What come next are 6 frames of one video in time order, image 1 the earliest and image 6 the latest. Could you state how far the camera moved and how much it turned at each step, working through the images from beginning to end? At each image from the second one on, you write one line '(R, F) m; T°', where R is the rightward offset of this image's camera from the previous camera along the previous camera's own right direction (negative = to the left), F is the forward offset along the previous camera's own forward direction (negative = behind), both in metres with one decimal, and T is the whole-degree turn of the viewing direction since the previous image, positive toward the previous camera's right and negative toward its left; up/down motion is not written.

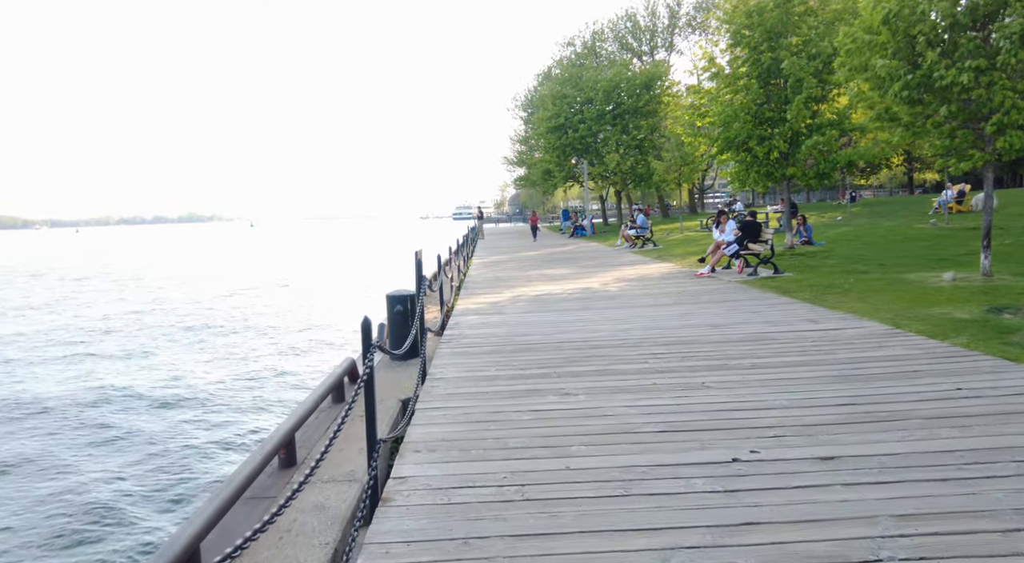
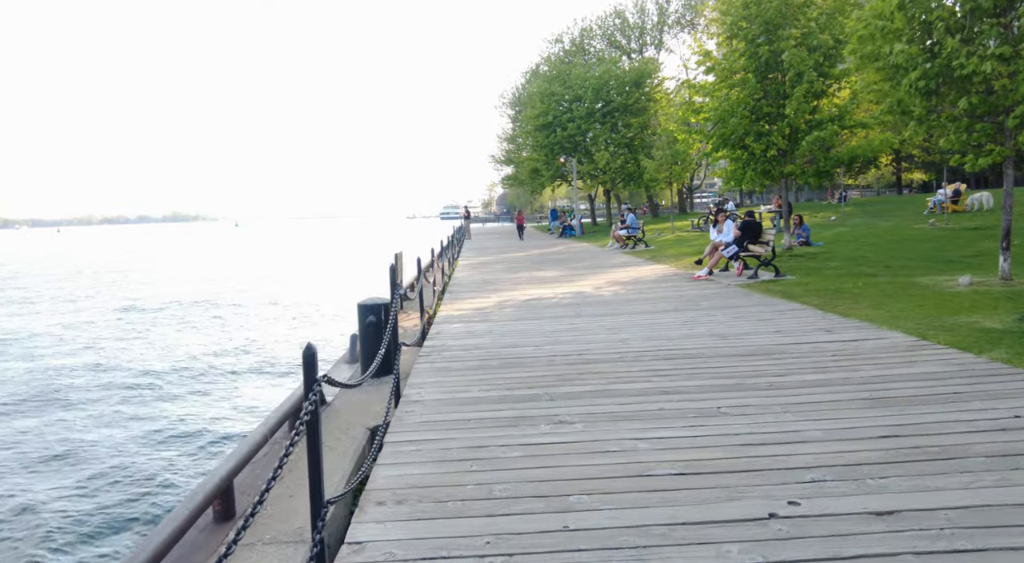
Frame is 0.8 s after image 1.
(0.0, +1.0) m; +1°
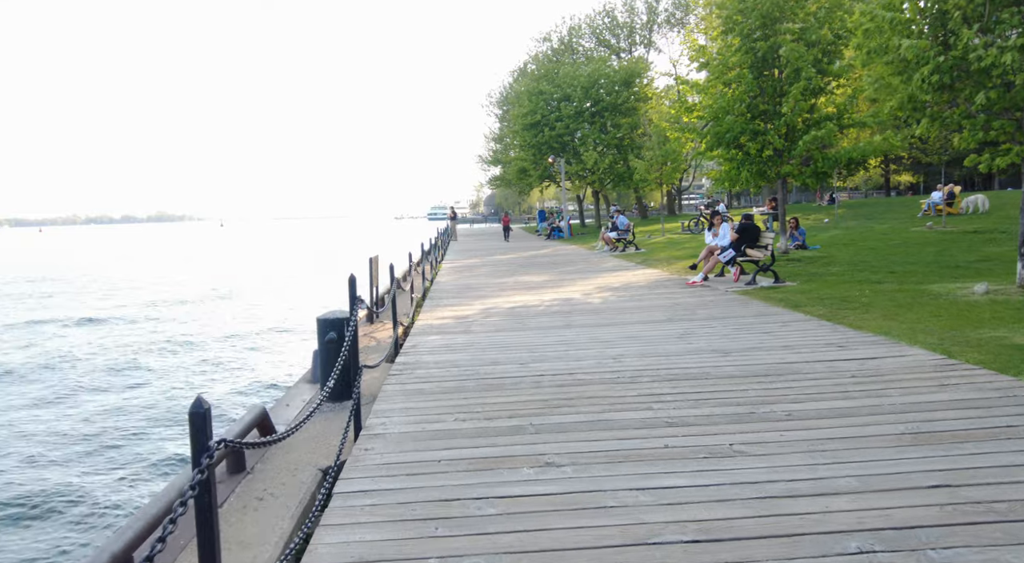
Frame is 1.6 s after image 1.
(+0.1, +1.0) m; +1°
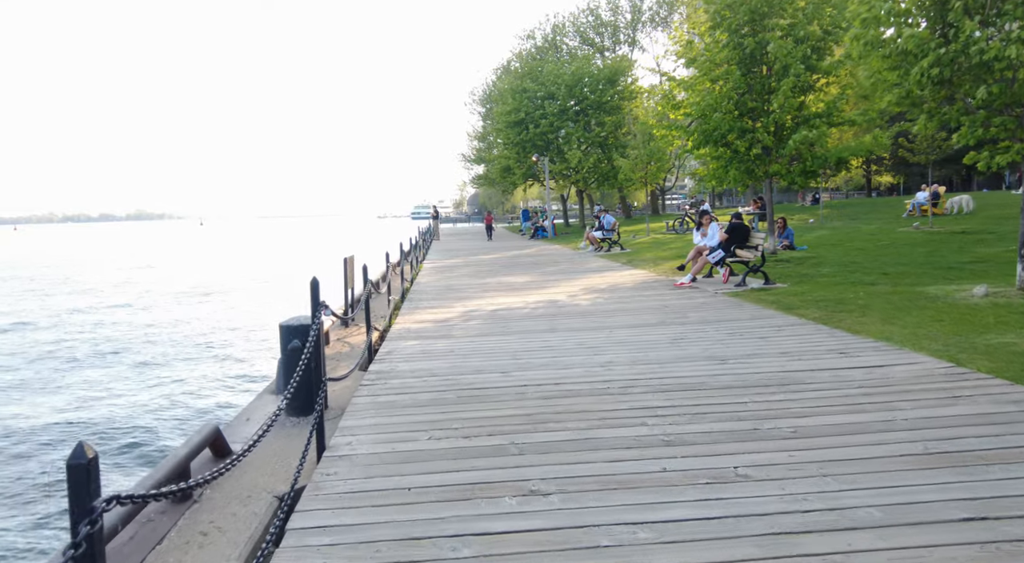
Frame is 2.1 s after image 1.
(0.0, +0.6) m; +1°
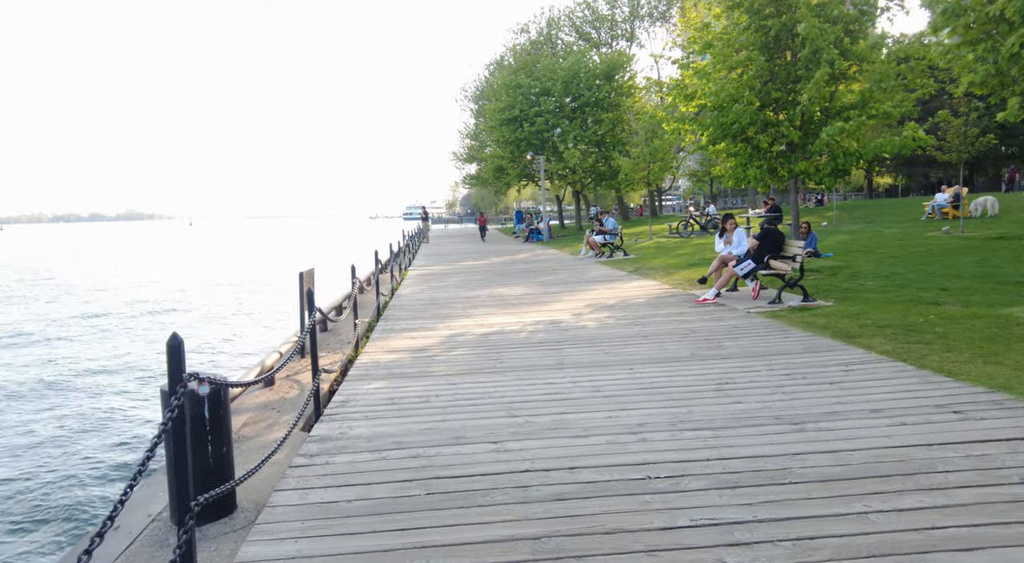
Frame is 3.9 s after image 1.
(0.0, +2.3) m; 0°
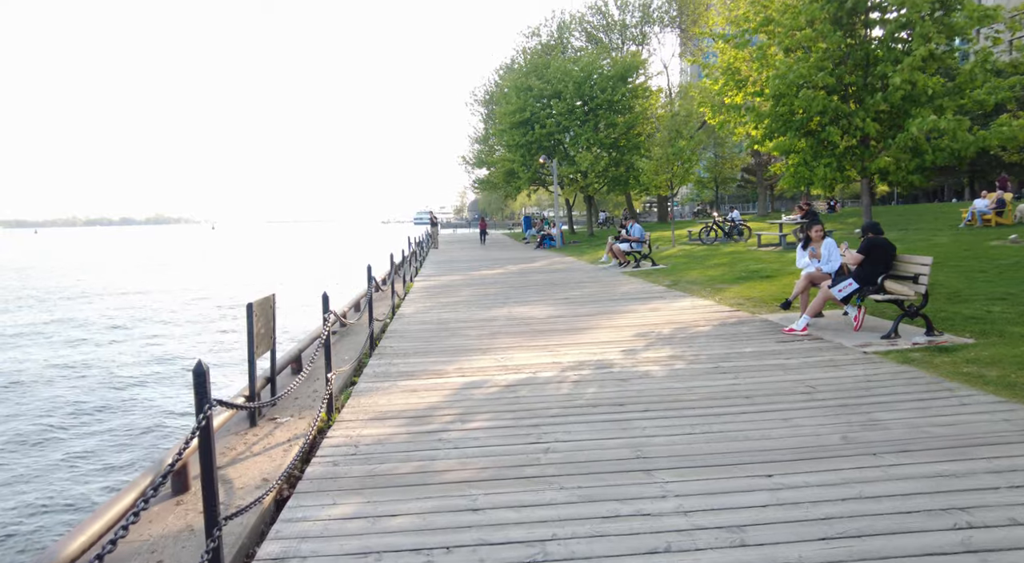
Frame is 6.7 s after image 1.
(-0.4, +3.4) m; 0°
